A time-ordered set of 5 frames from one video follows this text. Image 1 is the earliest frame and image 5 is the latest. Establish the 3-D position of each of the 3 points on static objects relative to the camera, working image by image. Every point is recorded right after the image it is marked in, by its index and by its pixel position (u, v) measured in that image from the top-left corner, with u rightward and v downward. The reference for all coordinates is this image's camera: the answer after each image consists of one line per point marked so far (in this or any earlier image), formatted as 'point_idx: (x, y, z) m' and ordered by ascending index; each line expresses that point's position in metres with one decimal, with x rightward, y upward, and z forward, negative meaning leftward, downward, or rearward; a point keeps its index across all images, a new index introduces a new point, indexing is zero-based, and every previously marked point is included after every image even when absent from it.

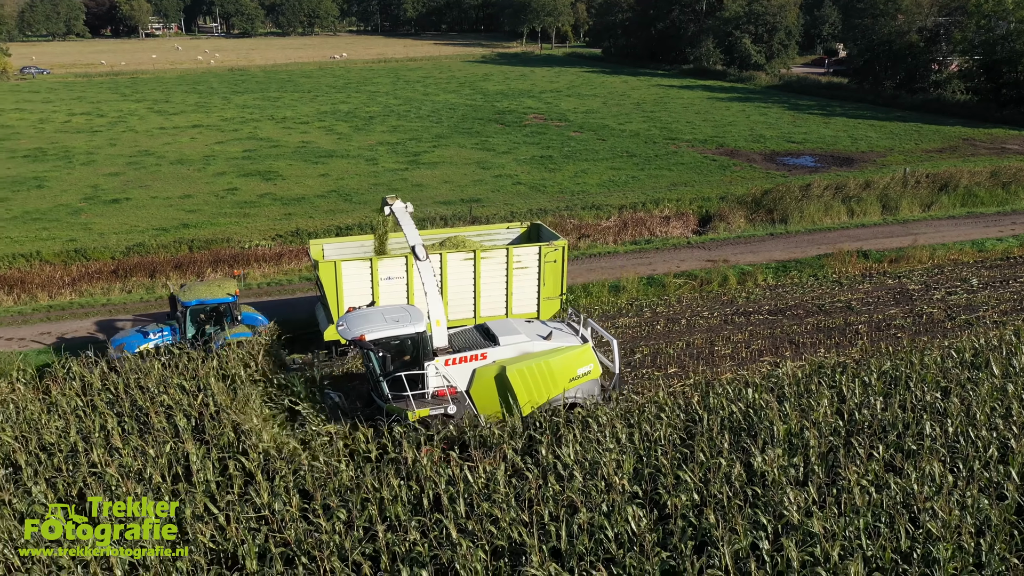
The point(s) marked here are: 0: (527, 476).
0: (+0.1, -1.8, +7.6) m
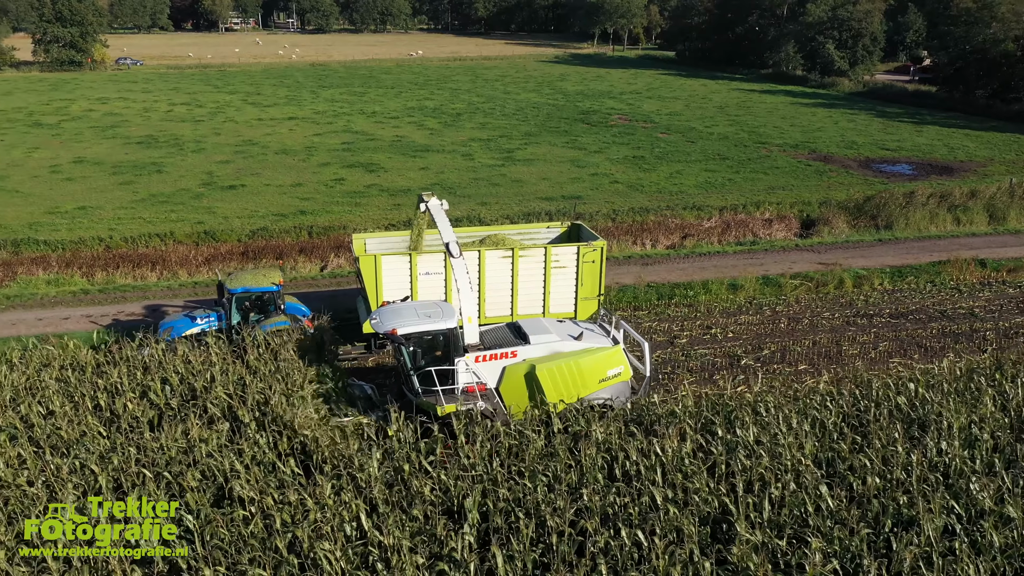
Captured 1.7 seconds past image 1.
0: (+2.0, -1.6, +8.0) m
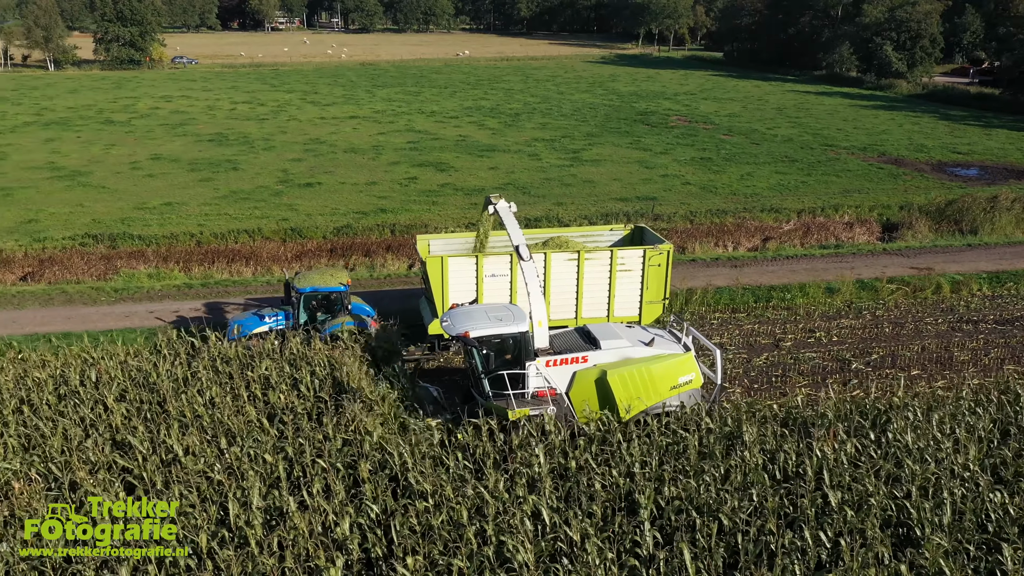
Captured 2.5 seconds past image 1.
0: (+3.6, -1.7, +8.0) m
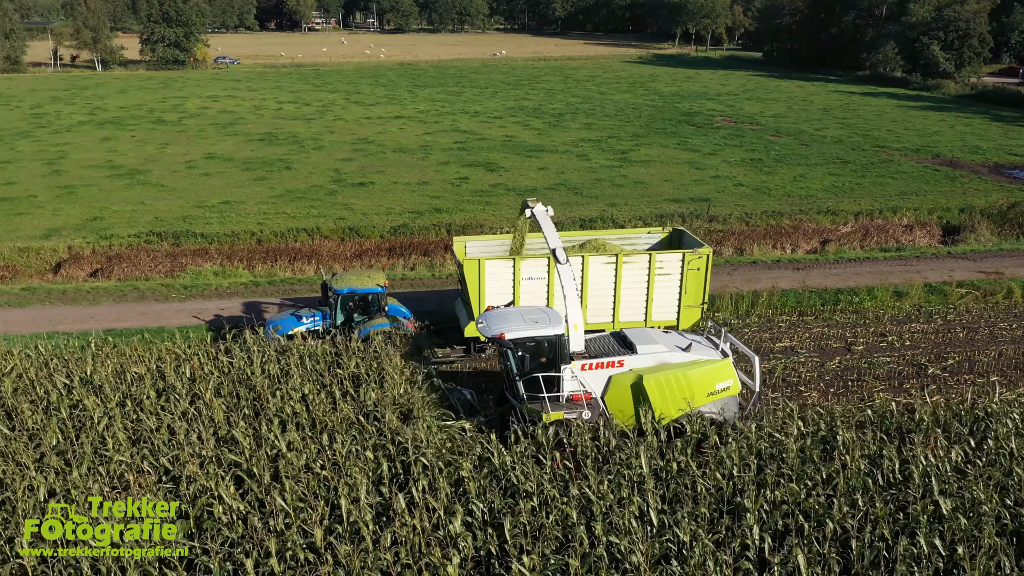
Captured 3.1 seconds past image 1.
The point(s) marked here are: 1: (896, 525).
0: (+4.5, -1.7, +7.9) m
1: (+3.4, -2.1, +7.1) m
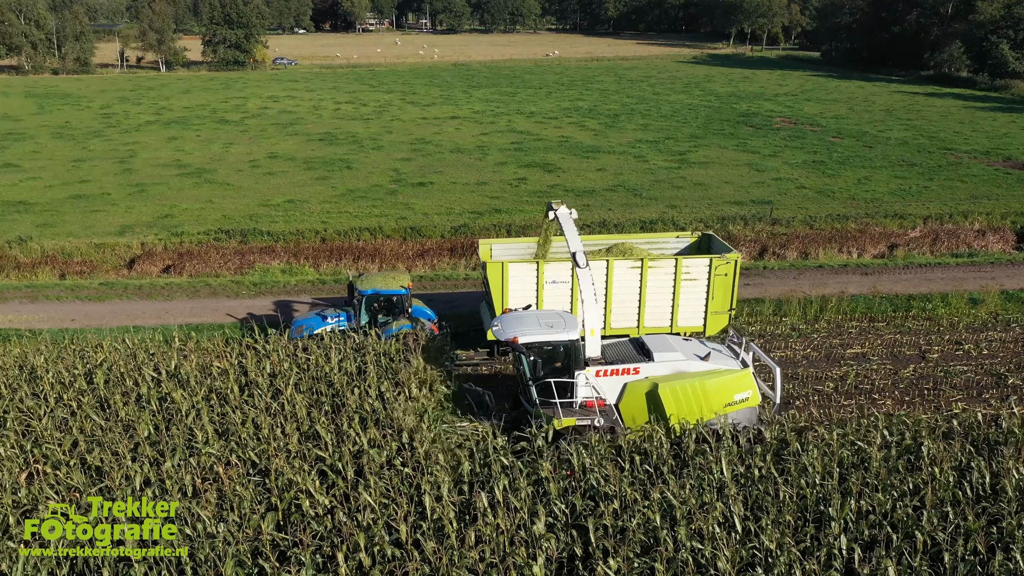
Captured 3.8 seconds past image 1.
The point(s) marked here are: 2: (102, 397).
0: (+5.3, -1.8, +7.6) m
1: (+4.1, -2.1, +6.9) m
2: (-4.7, -1.2, +9.2) m
